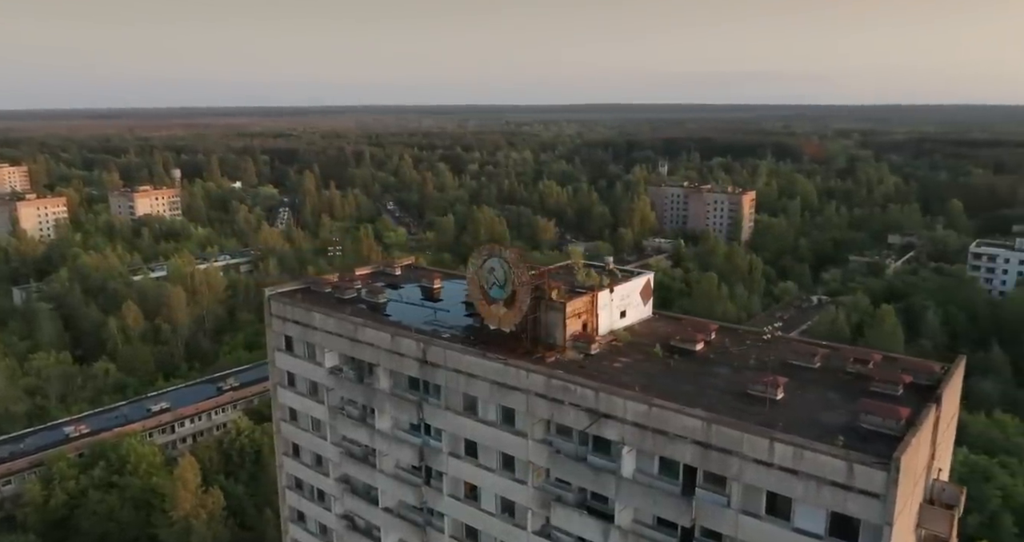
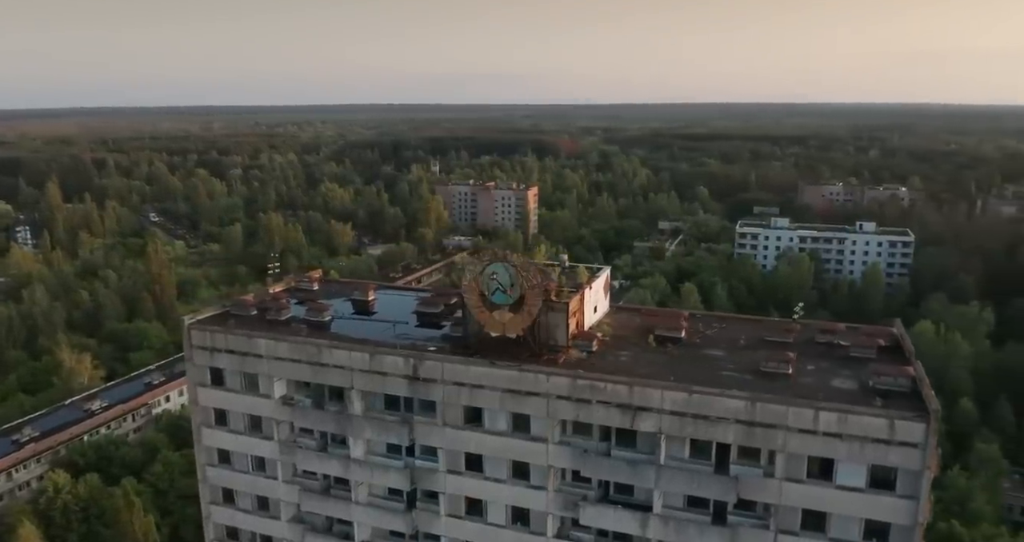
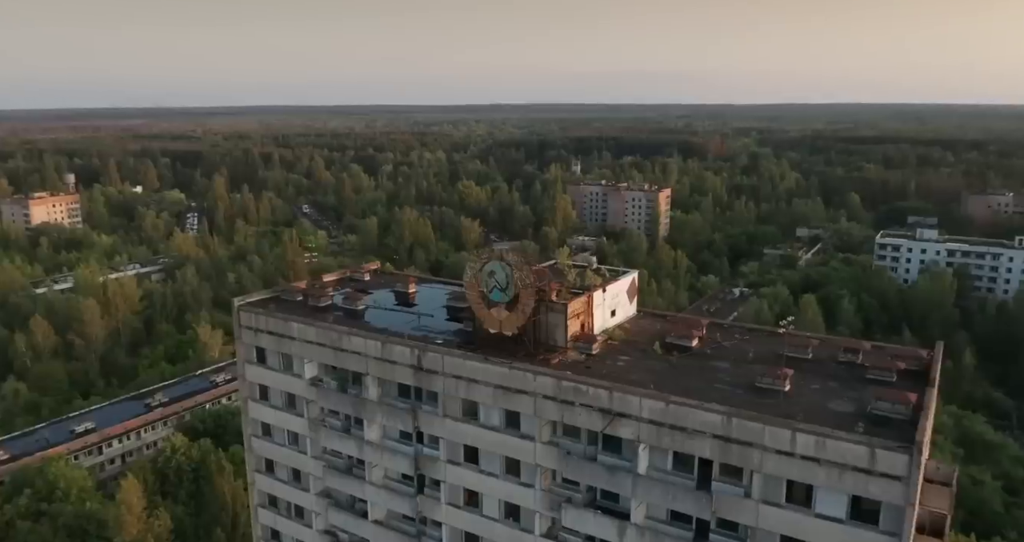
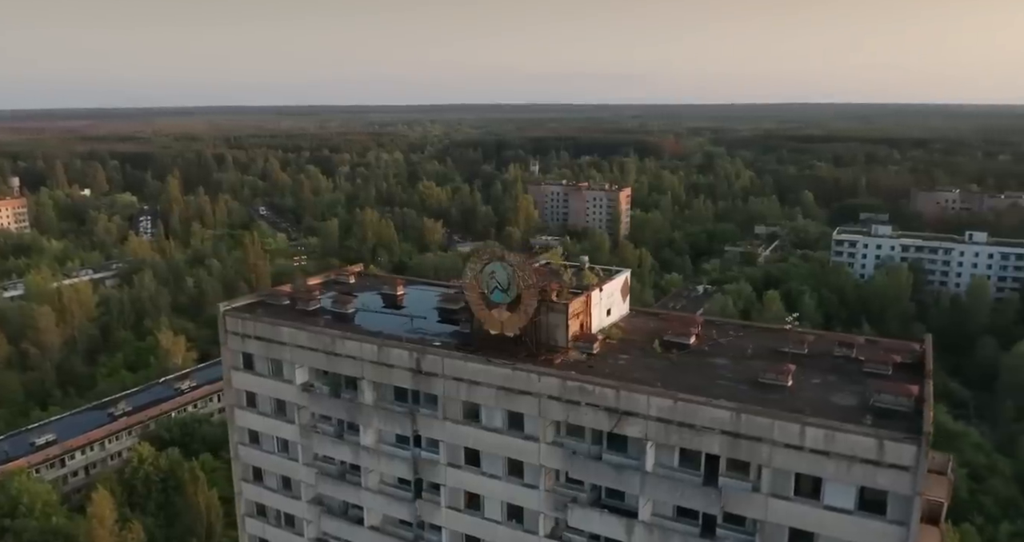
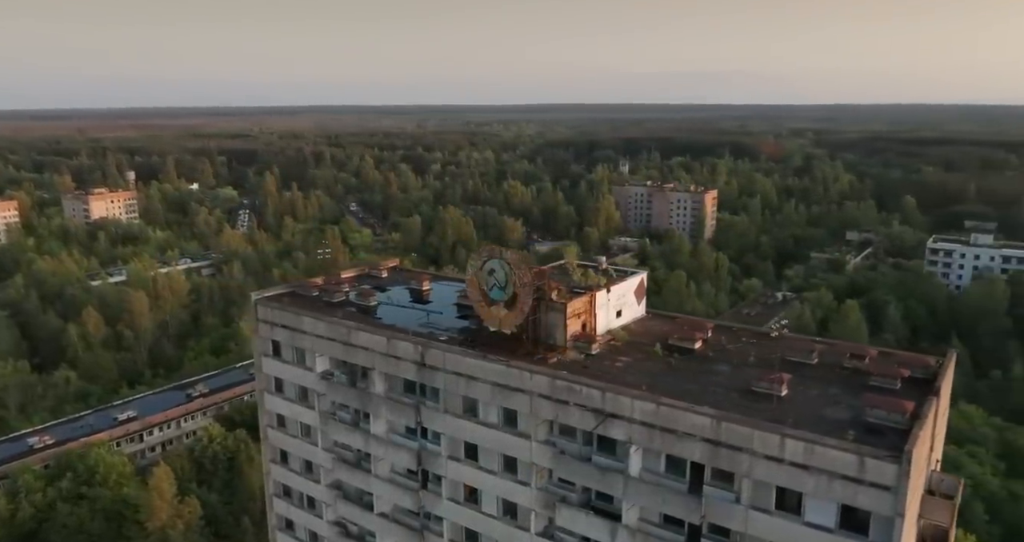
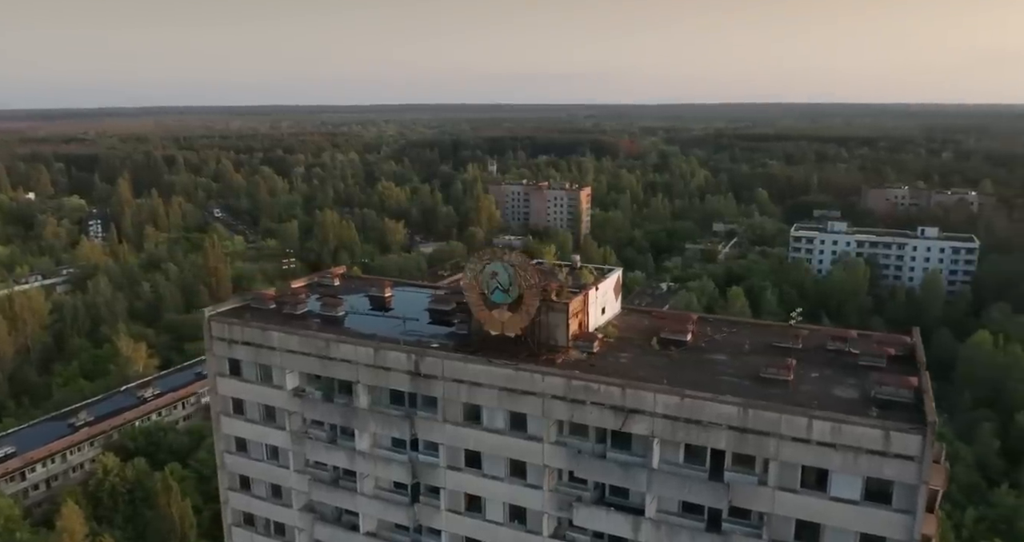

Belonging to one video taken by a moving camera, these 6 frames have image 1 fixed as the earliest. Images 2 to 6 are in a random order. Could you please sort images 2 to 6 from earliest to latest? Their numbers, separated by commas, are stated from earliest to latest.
5, 3, 4, 6, 2
